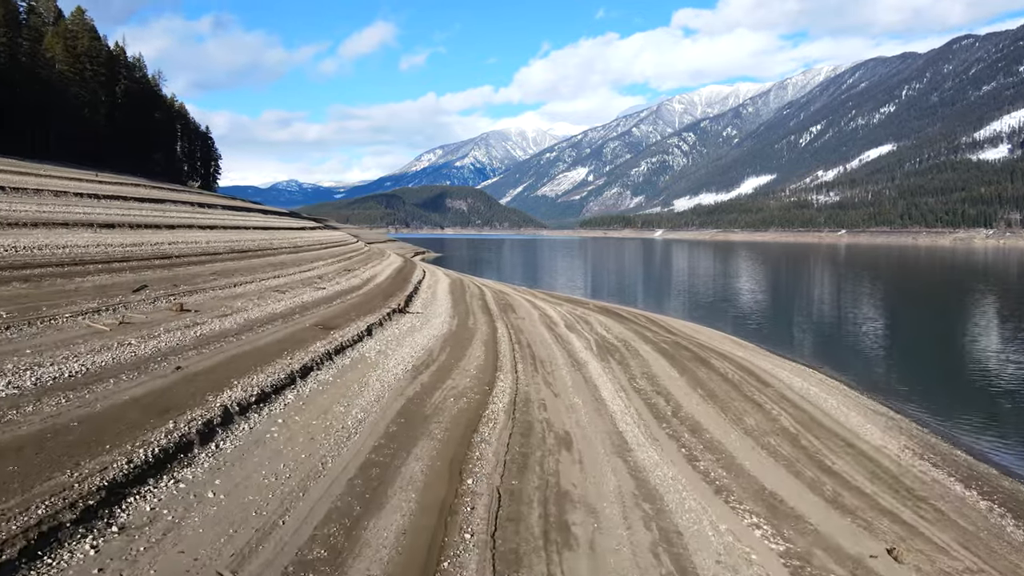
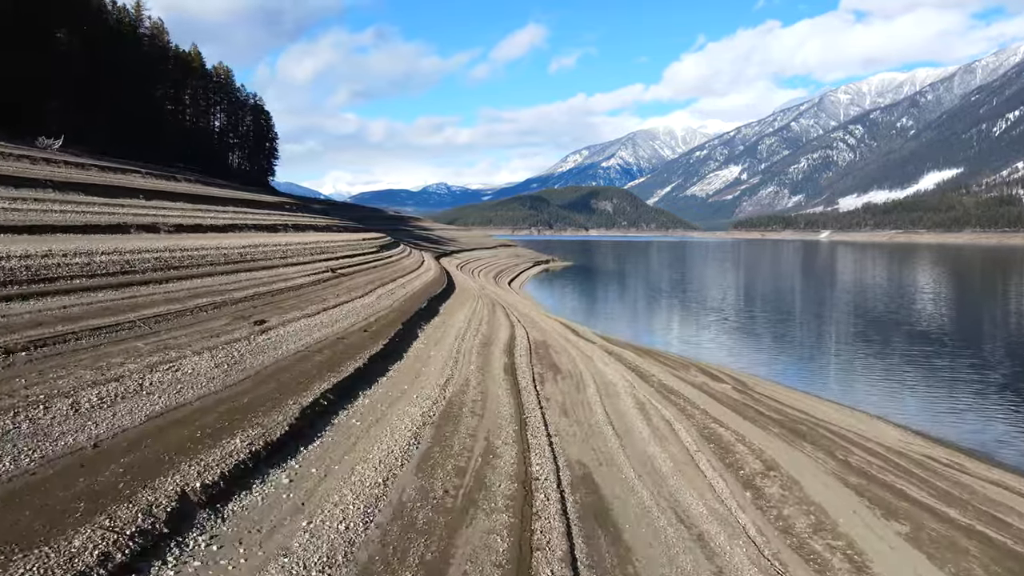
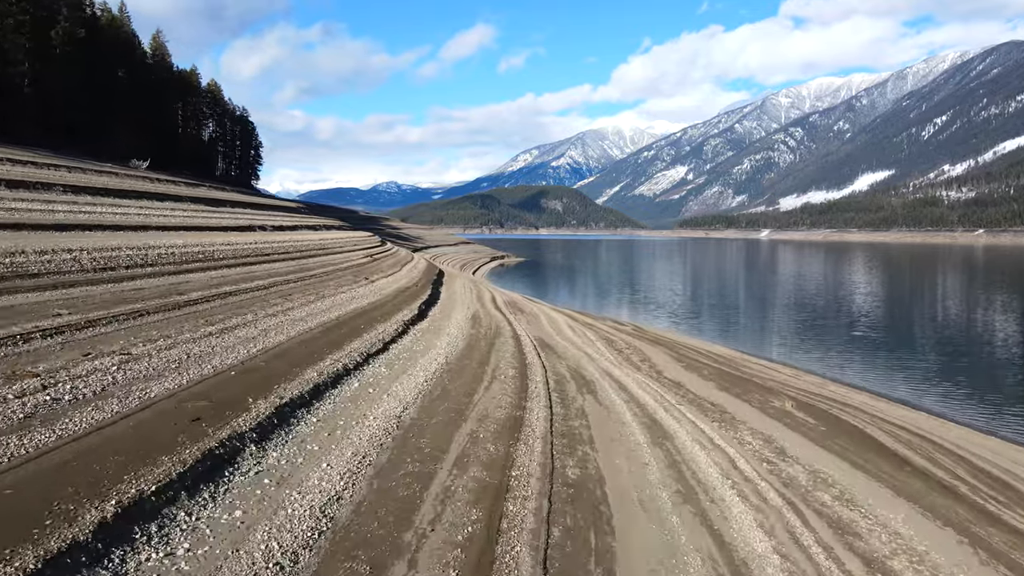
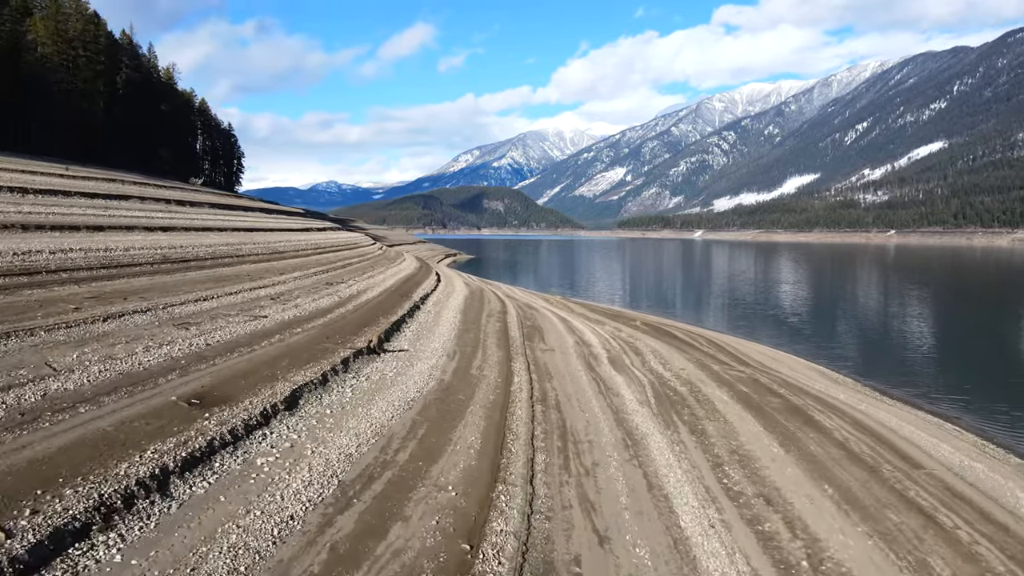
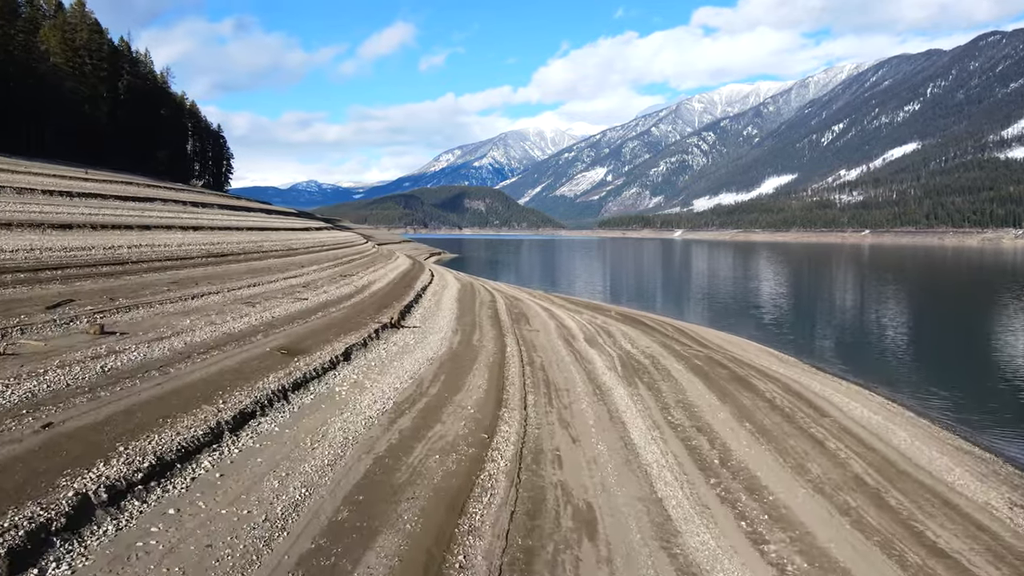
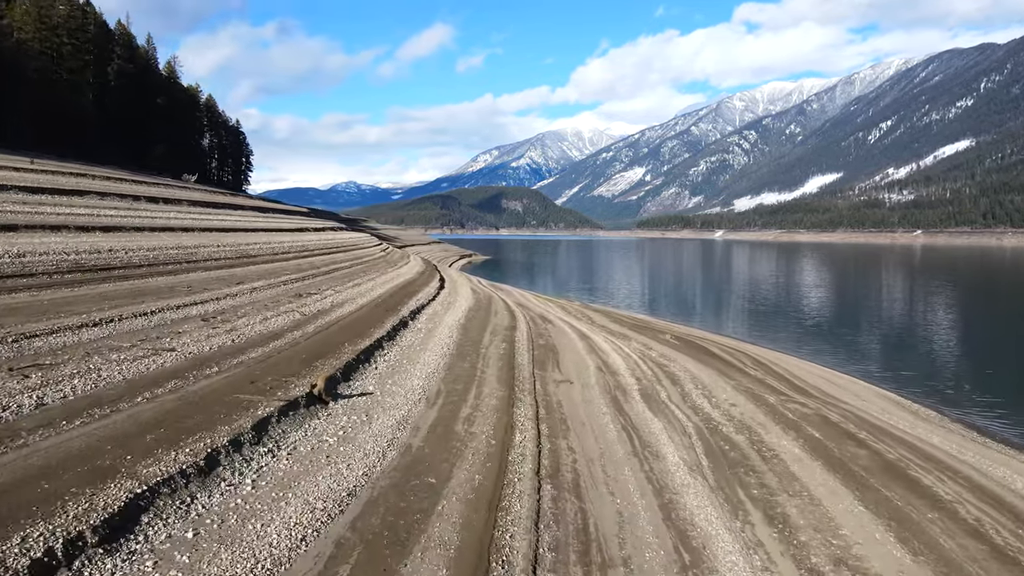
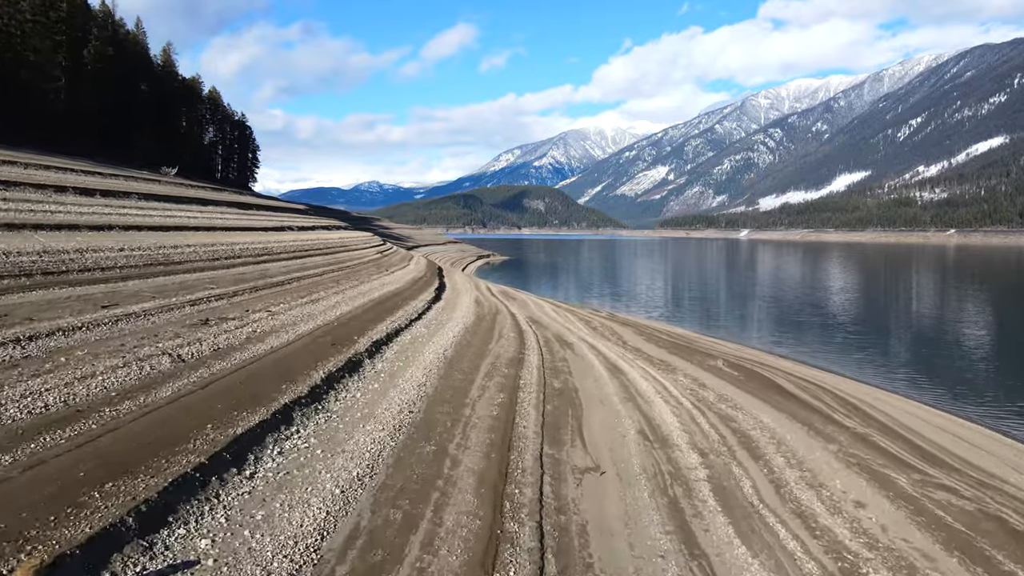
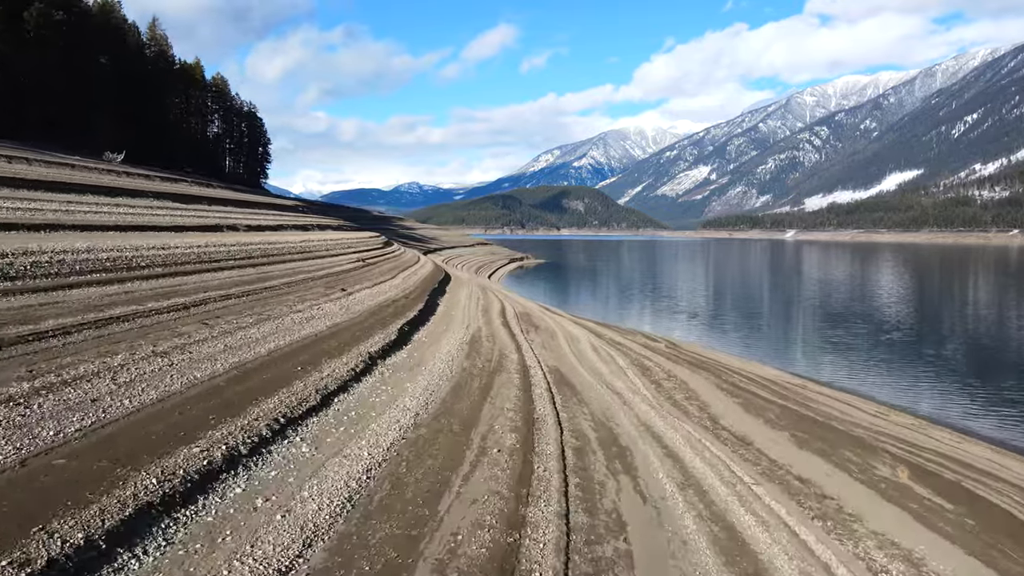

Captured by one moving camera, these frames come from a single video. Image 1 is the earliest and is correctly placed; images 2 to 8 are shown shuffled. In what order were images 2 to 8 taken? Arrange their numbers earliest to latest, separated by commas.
5, 4, 6, 7, 3, 8, 2
